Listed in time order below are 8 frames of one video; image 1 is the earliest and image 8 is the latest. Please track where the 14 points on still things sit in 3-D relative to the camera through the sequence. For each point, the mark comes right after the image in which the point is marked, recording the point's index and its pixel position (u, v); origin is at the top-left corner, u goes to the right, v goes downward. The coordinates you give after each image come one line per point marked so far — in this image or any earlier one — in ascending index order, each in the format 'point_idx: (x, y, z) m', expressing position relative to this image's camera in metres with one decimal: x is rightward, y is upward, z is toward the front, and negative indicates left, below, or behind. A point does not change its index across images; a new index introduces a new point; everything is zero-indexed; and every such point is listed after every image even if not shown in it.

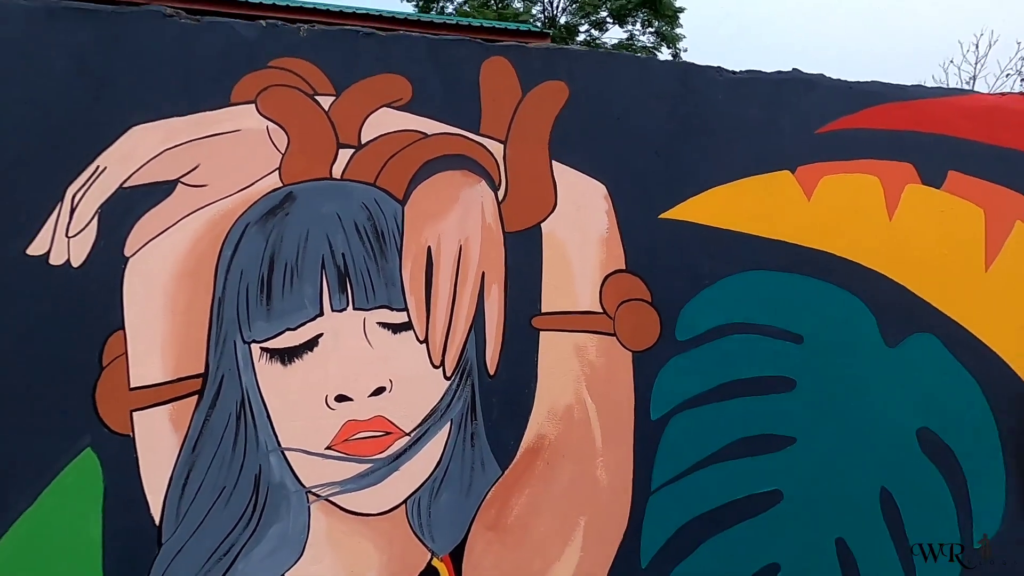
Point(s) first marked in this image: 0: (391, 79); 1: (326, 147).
0: (-0.4, +0.7, +1.7) m
1: (-0.6, +0.4, +1.7) m
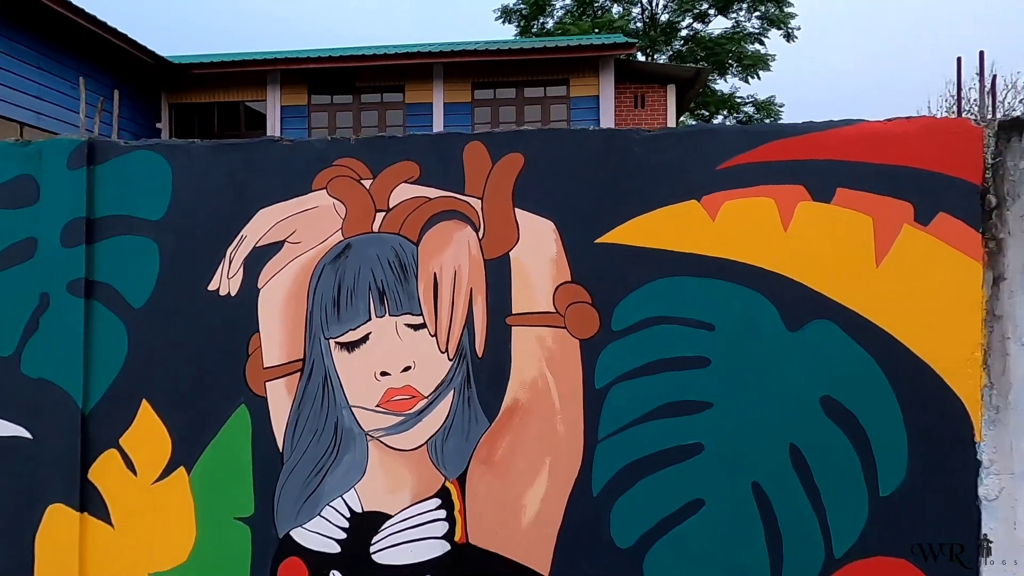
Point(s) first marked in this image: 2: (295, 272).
0: (-0.5, +0.6, +2.6) m
1: (-0.7, +0.4, +2.6) m
2: (-1.1, +0.1, +2.6) m
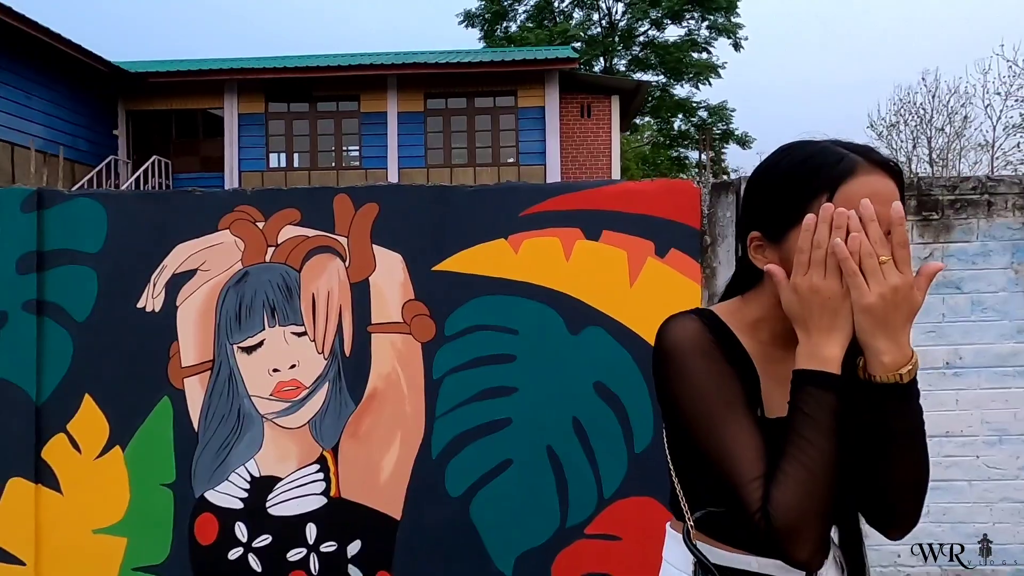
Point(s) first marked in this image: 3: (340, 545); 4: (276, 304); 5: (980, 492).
0: (-1.4, +0.5, +3.3) m
1: (-1.6, +0.3, +3.4) m
2: (-2.0, 0.0, +3.4) m
3: (-1.1, -1.6, +3.3) m
4: (-1.5, -0.1, +3.4) m
5: (+2.8, -1.2, +3.2) m
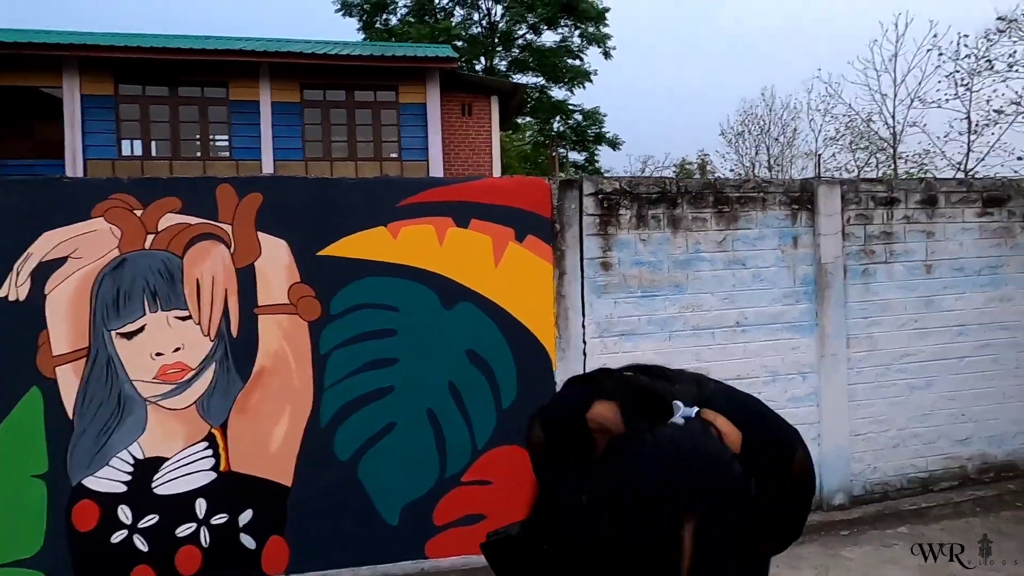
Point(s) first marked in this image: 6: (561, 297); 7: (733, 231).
0: (-2.2, +0.6, +3.5) m
1: (-2.4, +0.3, +3.5) m
2: (-2.8, 0.0, +3.4) m
3: (-1.9, -1.5, +3.5) m
4: (-2.3, 0.0, +3.5) m
5: (+2.0, -1.0, +4.2) m
6: (+0.4, -0.1, +3.9) m
7: (+1.7, +0.4, +4.1) m
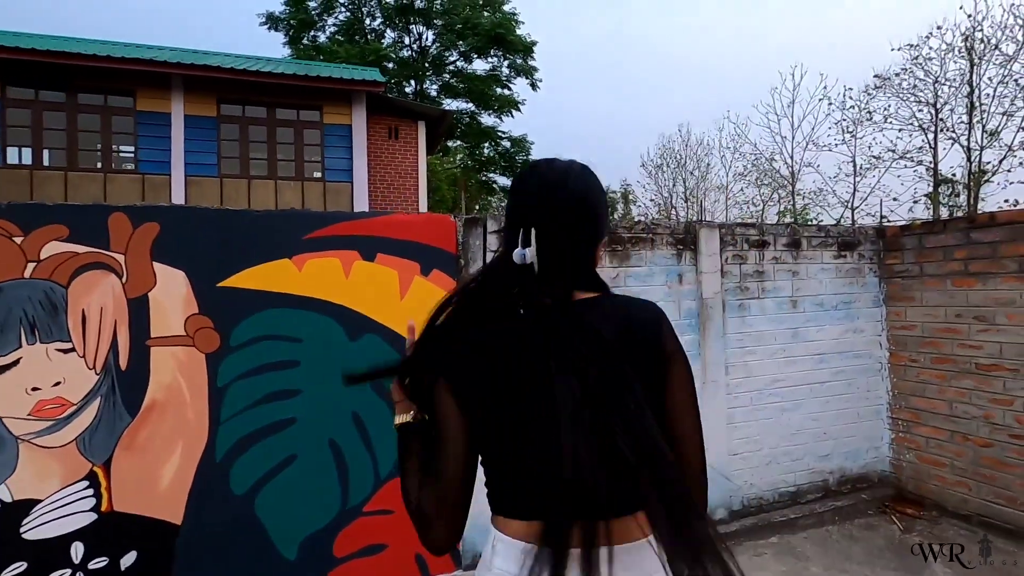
0: (-2.9, +0.4, +3.3) m
1: (-3.0, +0.2, +3.3) m
2: (-3.4, -0.1, +3.2) m
3: (-2.5, -1.7, +3.4) m
4: (-3.0, -0.2, +3.3) m
5: (+1.2, -1.3, +4.5) m
6: (-0.4, -0.3, +4.1) m
7: (+1.0, +0.2, +4.5) m
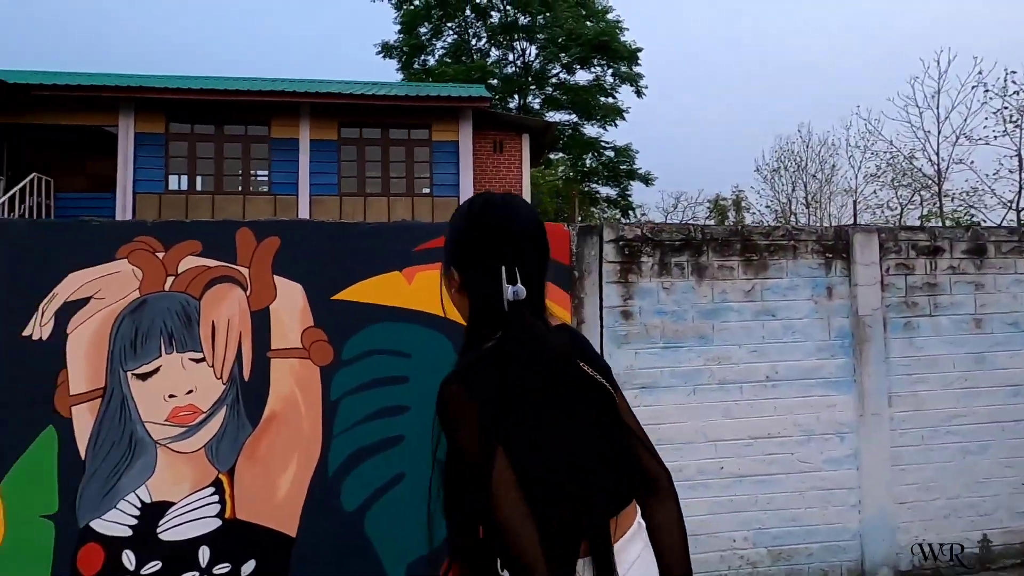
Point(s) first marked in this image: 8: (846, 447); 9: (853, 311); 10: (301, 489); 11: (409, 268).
0: (-2.1, +0.3, +3.5) m
1: (-2.3, +0.1, +3.5) m
2: (-2.7, -0.2, +3.5) m
3: (-1.8, -1.8, +3.4) m
4: (-2.2, -0.3, +3.5) m
5: (+2.1, -1.4, +3.9) m
6: (+0.5, -0.4, +3.7) m
7: (+1.9, +0.1, +3.9) m
8: (+2.5, -1.2, +4.0) m
9: (+2.6, -0.2, +4.0) m
10: (-1.4, -1.3, +3.5) m
11: (-0.7, +0.1, +3.6) m
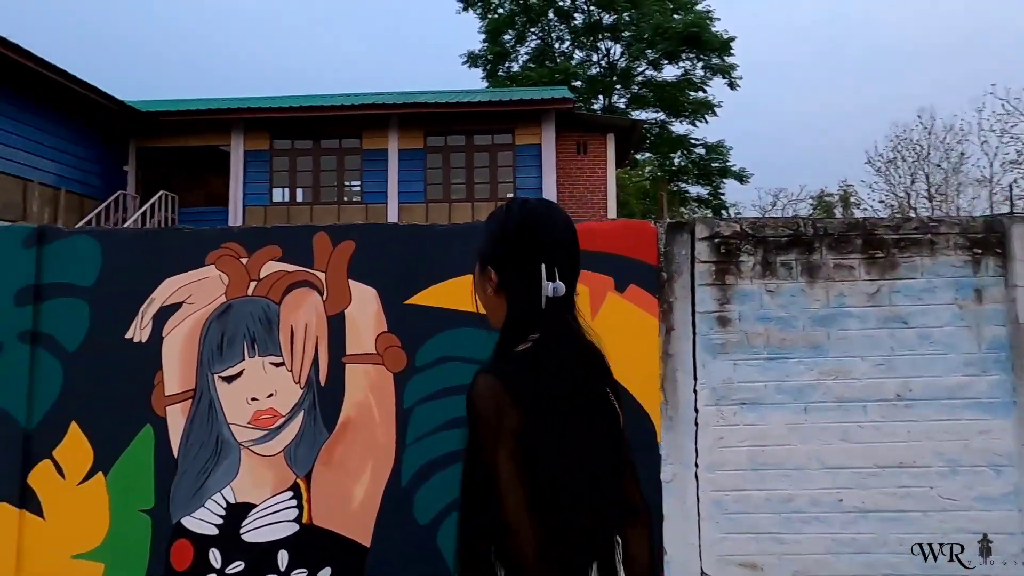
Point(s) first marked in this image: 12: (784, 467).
0: (-1.6, +0.3, +3.6) m
1: (-1.8, 0.0, +3.6) m
2: (-2.2, -0.2, +3.6) m
3: (-1.3, -1.8, +3.4) m
4: (-1.7, -0.3, +3.5) m
5: (+2.6, -1.4, +3.3) m
6: (+1.0, -0.4, +3.4) m
7: (+2.4, 0.0, +3.4) m
8: (+3.0, -1.2, +3.3) m
9: (+3.1, -0.2, +3.3) m
10: (-0.9, -1.4, +3.4) m
11: (-0.2, +0.1, +3.5) m
12: (+1.7, -1.1, +3.3) m
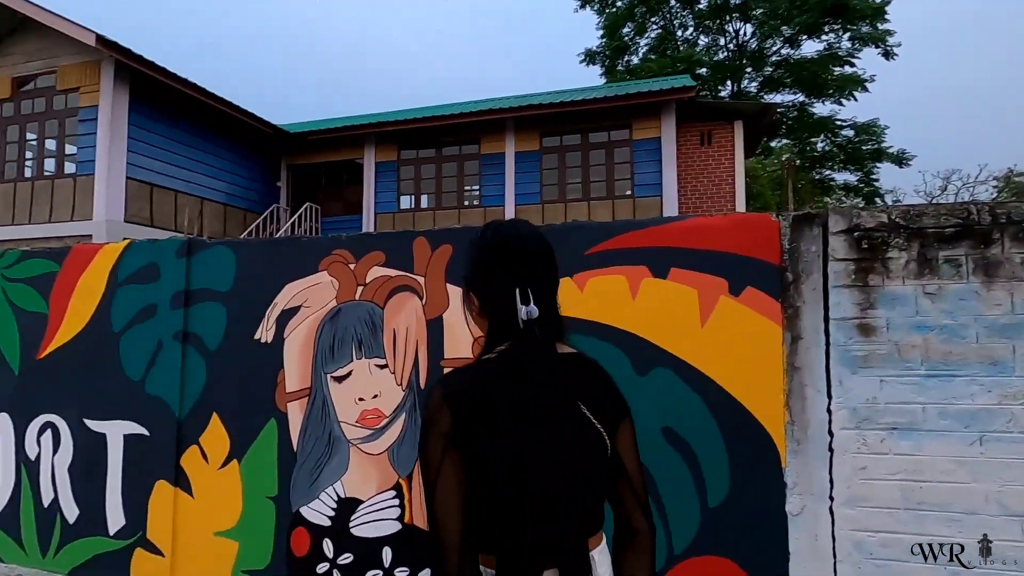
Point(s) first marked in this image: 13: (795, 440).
0: (-0.9, +0.2, +3.7) m
1: (-1.1, 0.0, +3.7) m
2: (-1.5, -0.3, +3.8) m
3: (-0.7, -1.9, +3.5) m
4: (-1.0, -0.3, +3.7) m
5: (+3.1, -1.4, +2.5) m
6: (+1.5, -0.4, +2.9) m
7: (+2.9, 0.0, +2.6) m
8: (+3.5, -1.2, +2.4) m
9: (+3.6, -0.2, +2.4) m
10: (-0.3, -1.4, +3.4) m
11: (+0.4, +0.1, +3.3) m
12: (+2.2, -1.1, +2.7) m
13: (+1.5, -0.8, +2.9) m
